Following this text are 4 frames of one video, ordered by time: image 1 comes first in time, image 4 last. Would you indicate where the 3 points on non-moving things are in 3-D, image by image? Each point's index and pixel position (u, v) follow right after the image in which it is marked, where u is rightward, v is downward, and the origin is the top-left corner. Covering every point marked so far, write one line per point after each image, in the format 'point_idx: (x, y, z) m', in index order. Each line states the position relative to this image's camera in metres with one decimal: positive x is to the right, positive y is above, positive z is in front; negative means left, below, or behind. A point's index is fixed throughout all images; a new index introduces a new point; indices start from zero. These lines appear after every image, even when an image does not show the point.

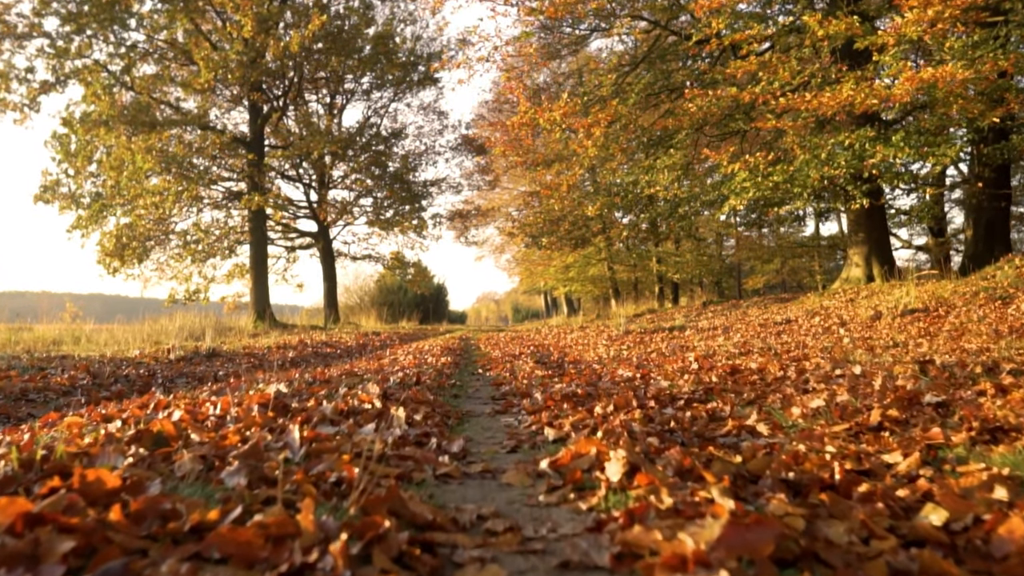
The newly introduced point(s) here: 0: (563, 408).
0: (+0.3, -0.6, +3.6) m
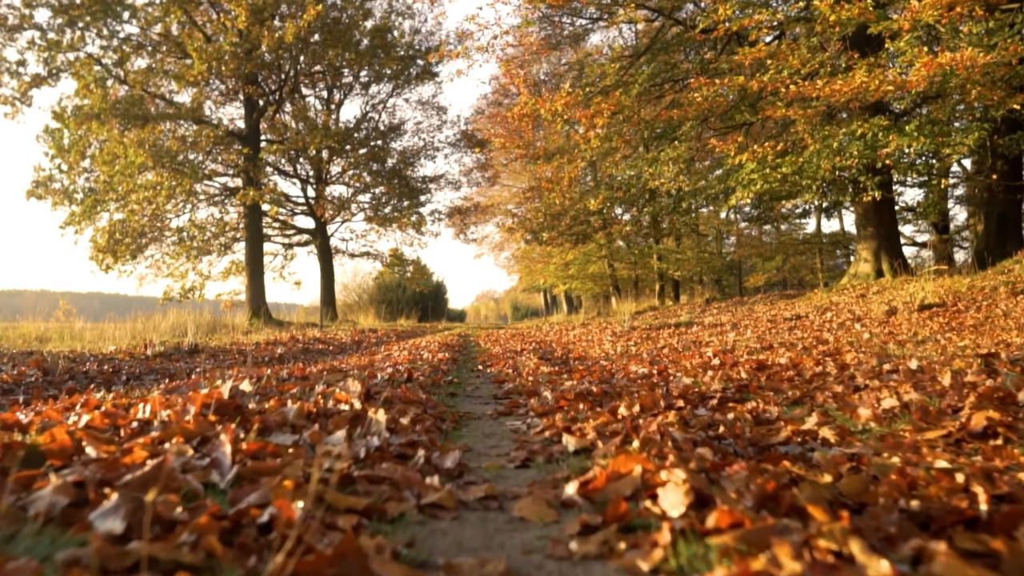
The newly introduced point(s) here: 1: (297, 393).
0: (+0.3, -0.5, +3.0) m
1: (-0.9, -0.5, +3.1) m
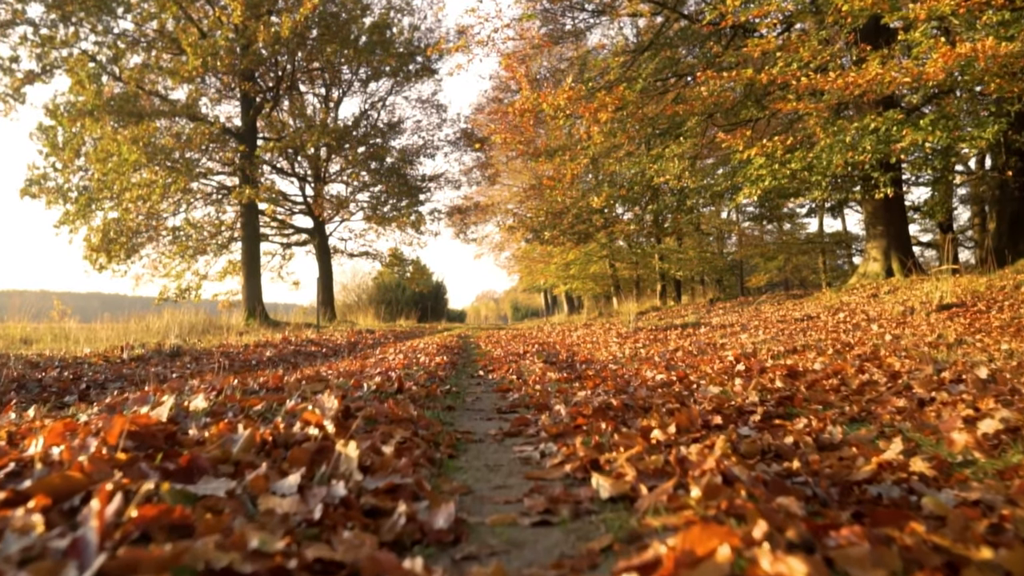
0: (+0.3, -0.5, +2.5) m
1: (-0.9, -0.4, +2.5) m
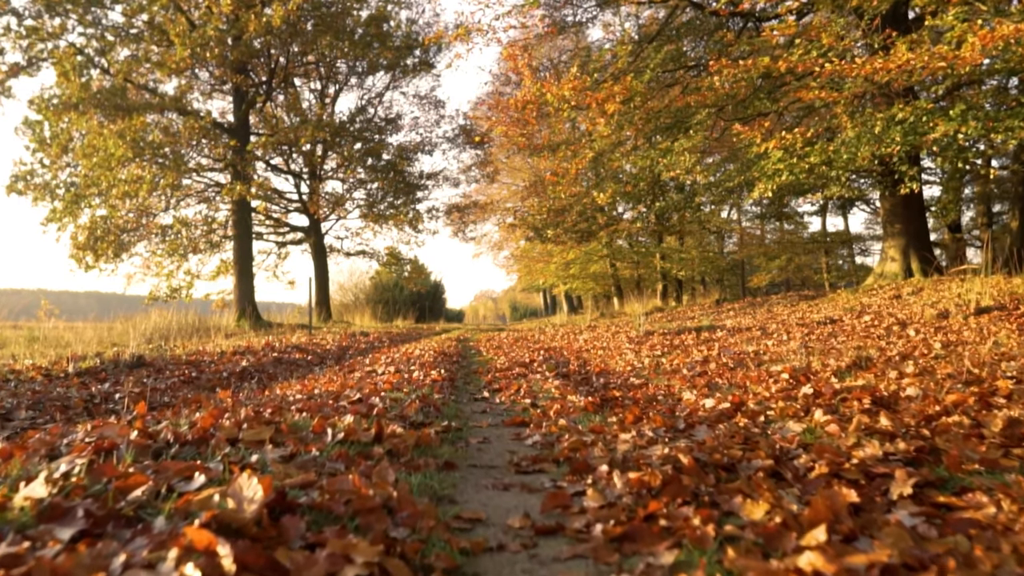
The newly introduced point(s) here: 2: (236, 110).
0: (+0.4, -0.5, +1.5) m
1: (-0.8, -0.5, +1.6) m
2: (-6.6, +4.3, +16.3) m
